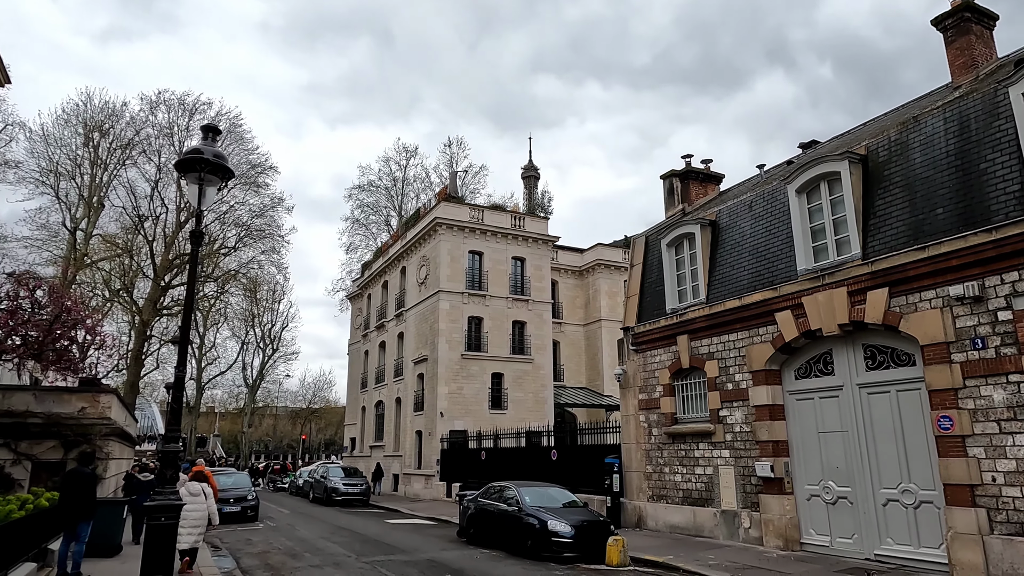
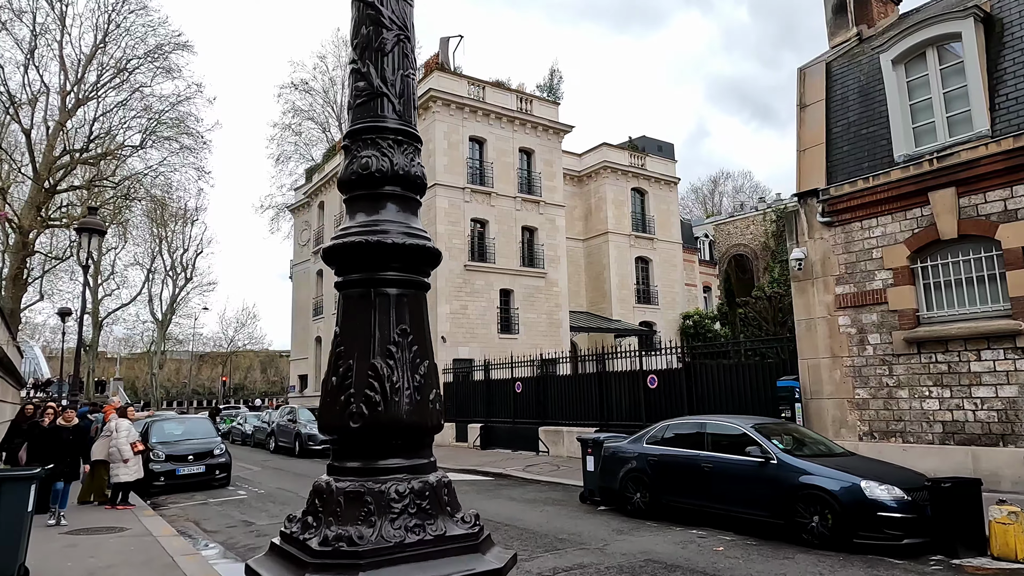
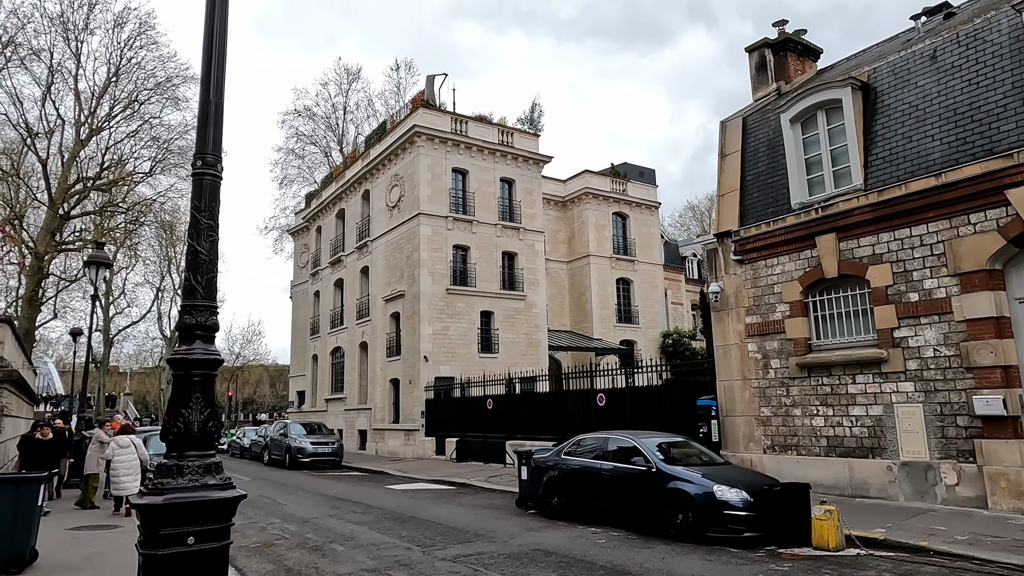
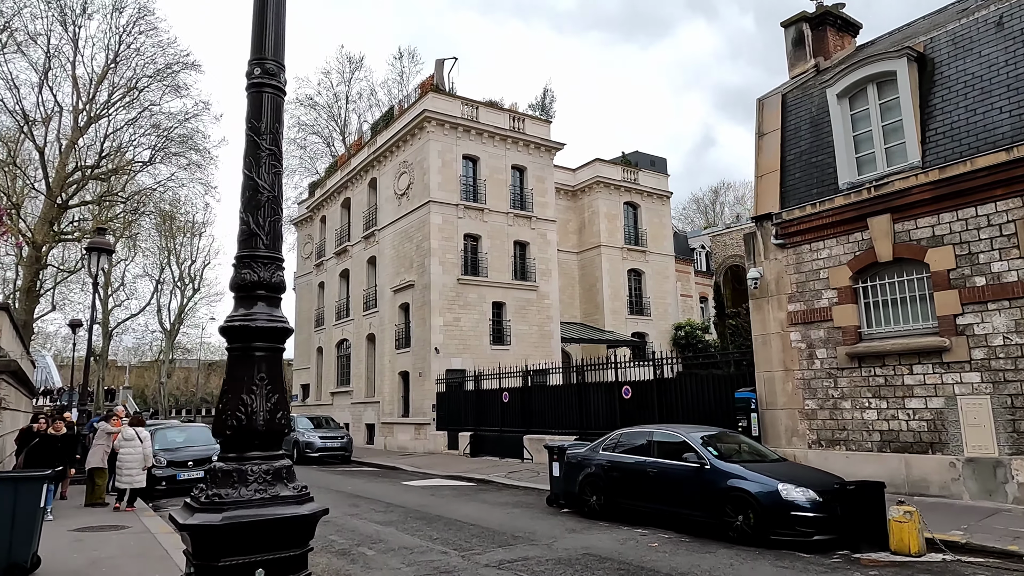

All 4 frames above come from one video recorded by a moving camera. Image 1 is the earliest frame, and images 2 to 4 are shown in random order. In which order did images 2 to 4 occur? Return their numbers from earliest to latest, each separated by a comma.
3, 4, 2
